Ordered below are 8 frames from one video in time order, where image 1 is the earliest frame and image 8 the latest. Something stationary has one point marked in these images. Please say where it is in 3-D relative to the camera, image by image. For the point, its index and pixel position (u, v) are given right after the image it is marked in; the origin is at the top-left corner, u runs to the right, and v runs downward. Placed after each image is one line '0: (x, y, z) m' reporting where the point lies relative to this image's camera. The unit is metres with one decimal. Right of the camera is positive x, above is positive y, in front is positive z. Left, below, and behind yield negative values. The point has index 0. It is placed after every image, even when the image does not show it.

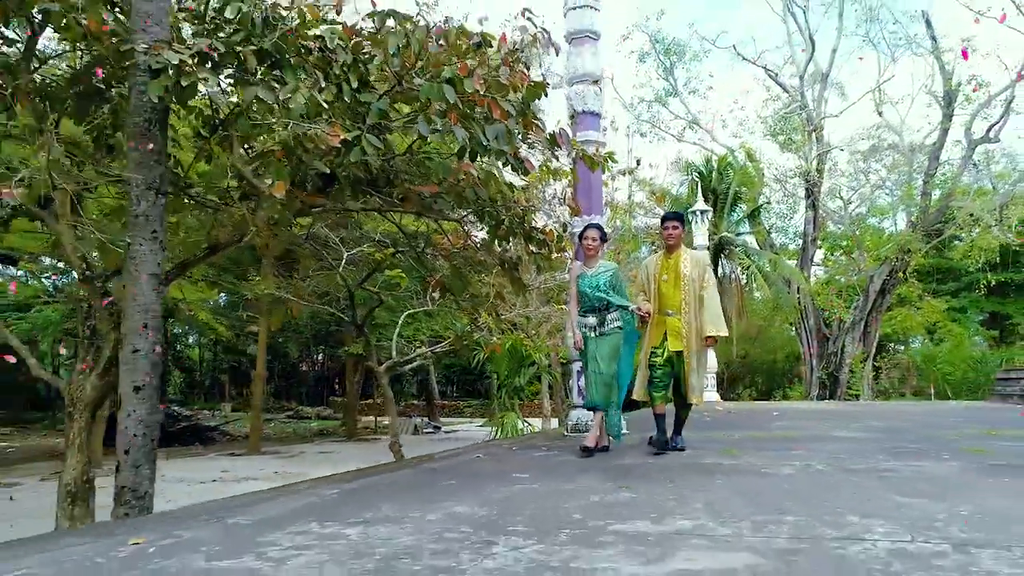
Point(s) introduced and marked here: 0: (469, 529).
0: (-0.1, -0.6, +2.1) m
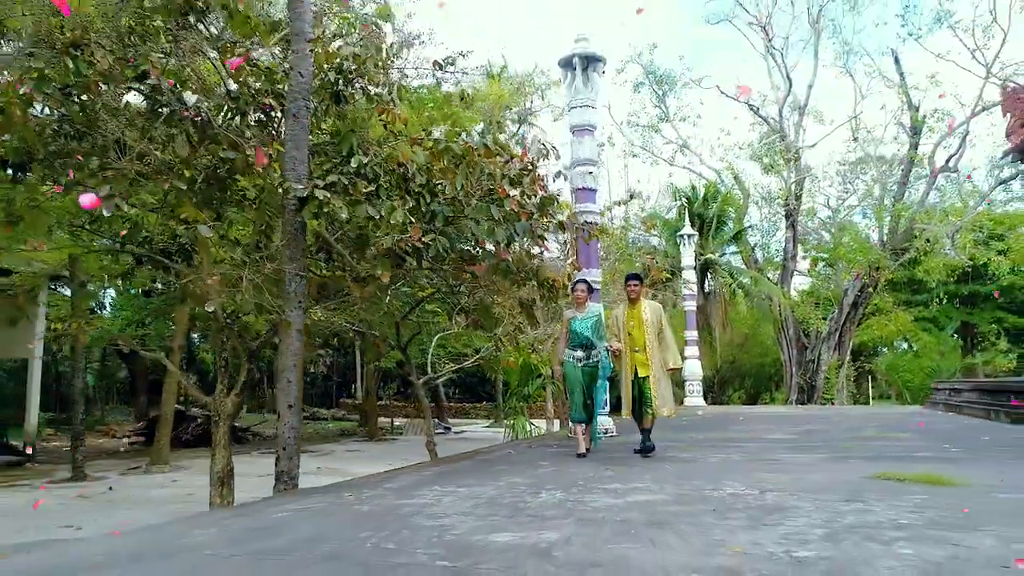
0: (0.0, -0.9, +4.0) m
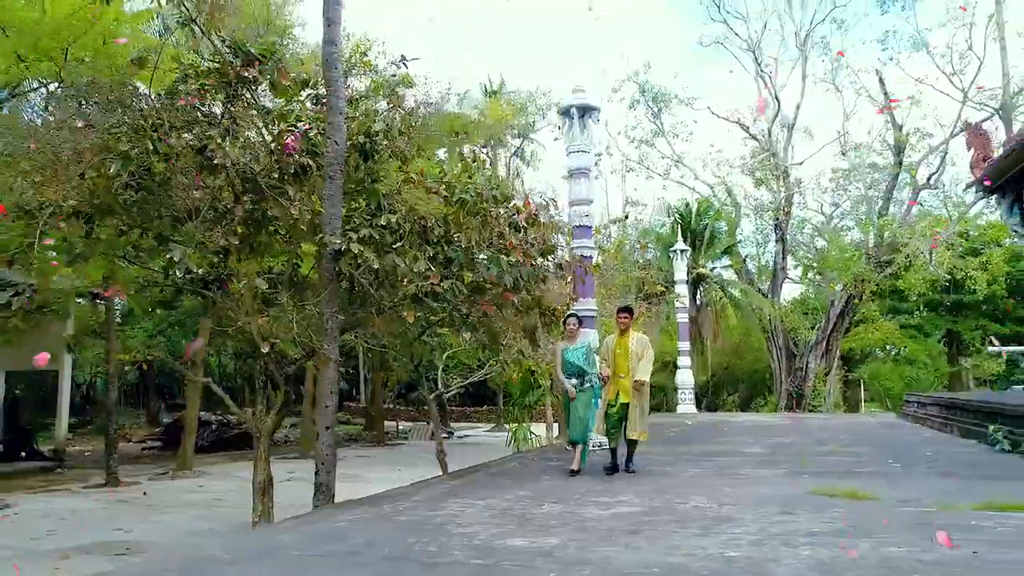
0: (+0.1, -1.2, +4.9) m
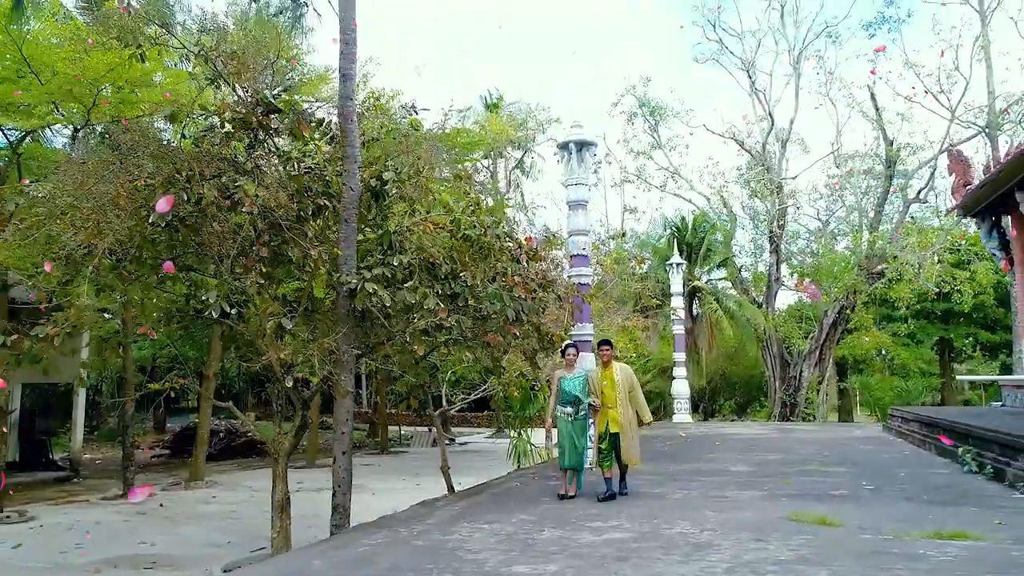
0: (+0.1, -1.5, +5.4) m
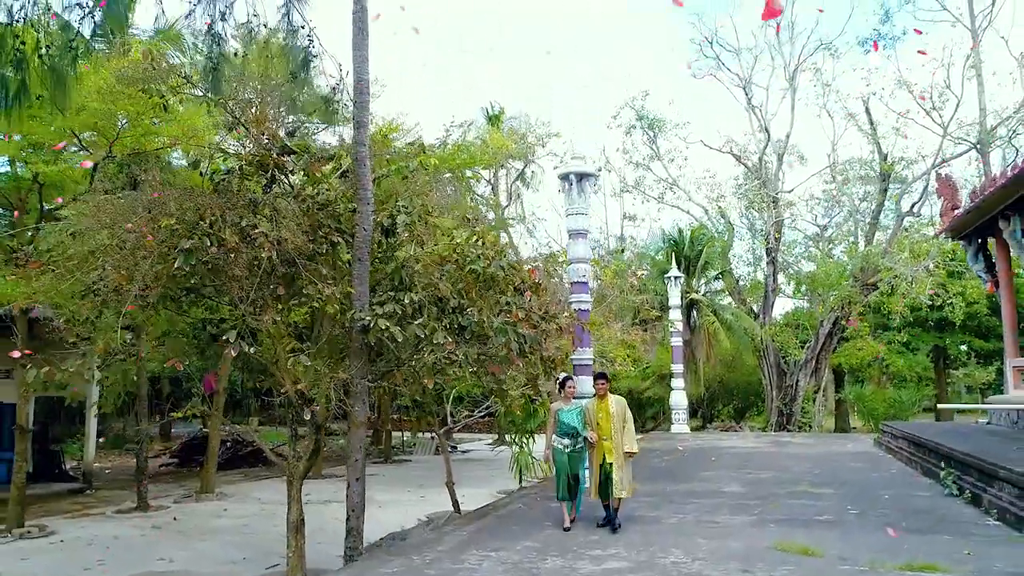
0: (+0.1, -1.8, +5.8) m
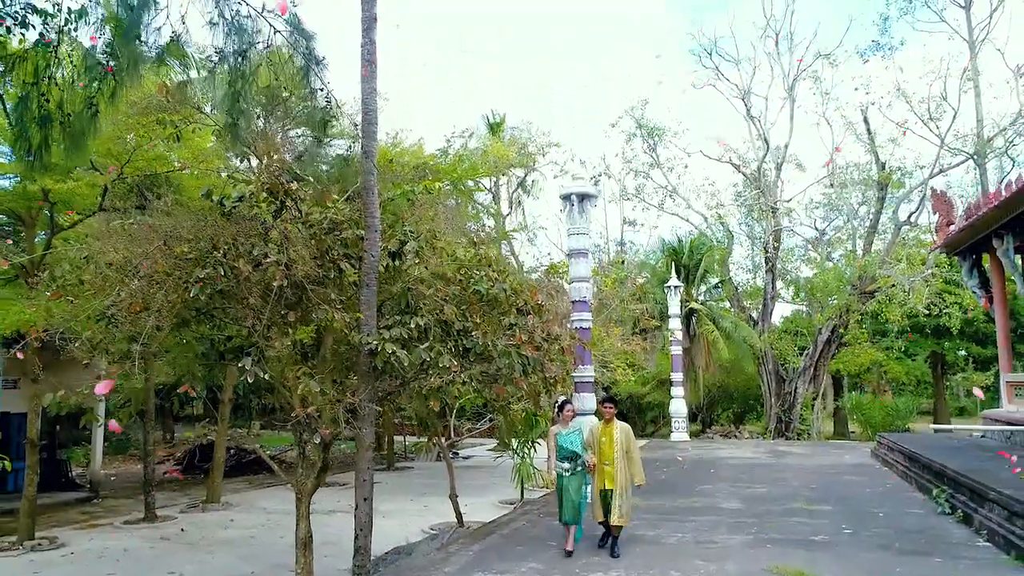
0: (+0.2, -2.0, +6.0) m
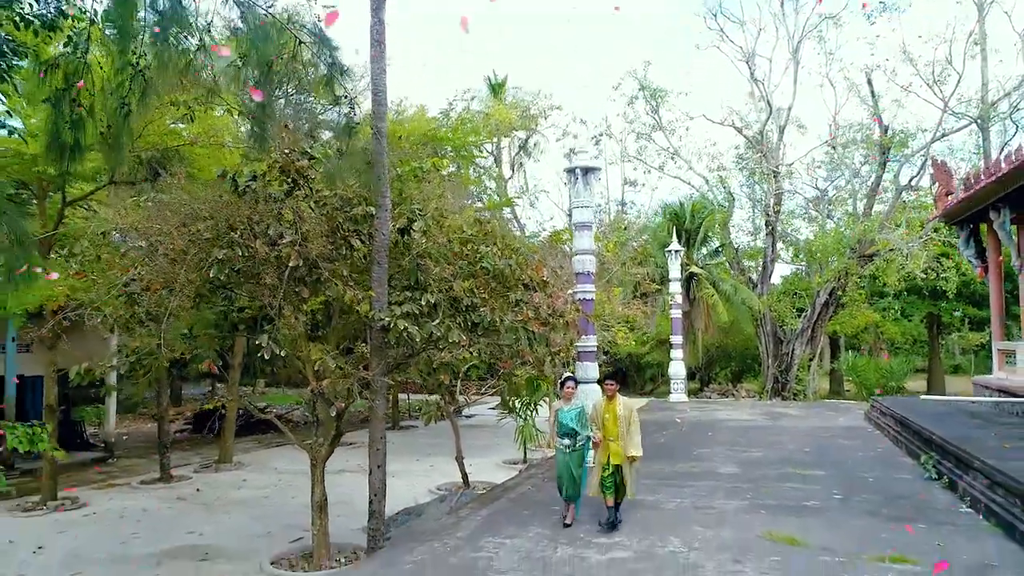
0: (+0.2, -1.9, +6.4) m
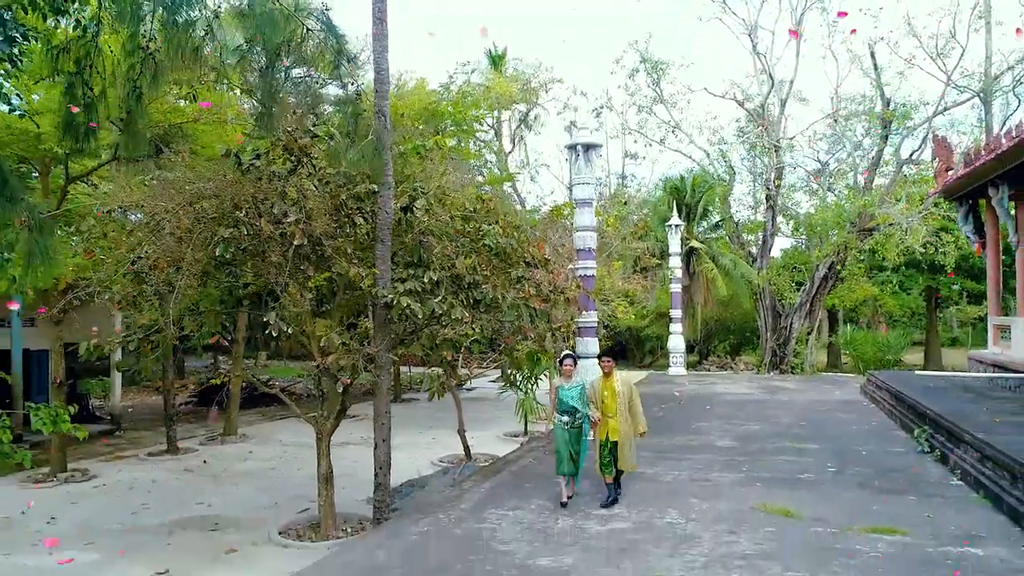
0: (+0.3, -1.7, +6.6) m
